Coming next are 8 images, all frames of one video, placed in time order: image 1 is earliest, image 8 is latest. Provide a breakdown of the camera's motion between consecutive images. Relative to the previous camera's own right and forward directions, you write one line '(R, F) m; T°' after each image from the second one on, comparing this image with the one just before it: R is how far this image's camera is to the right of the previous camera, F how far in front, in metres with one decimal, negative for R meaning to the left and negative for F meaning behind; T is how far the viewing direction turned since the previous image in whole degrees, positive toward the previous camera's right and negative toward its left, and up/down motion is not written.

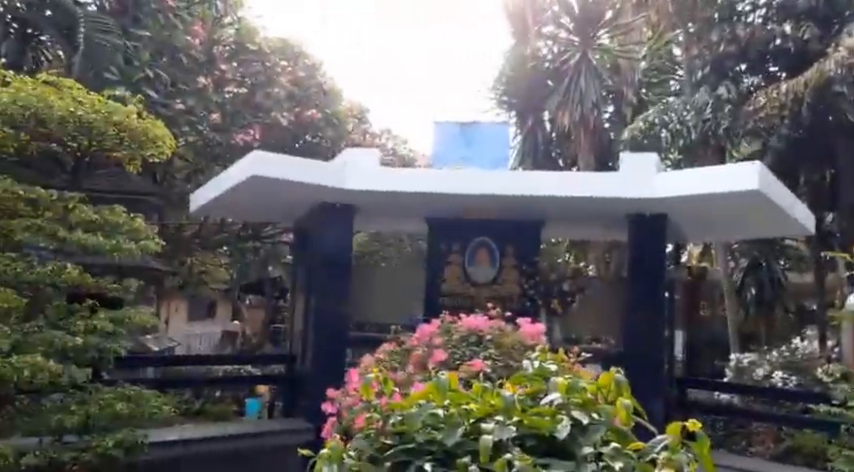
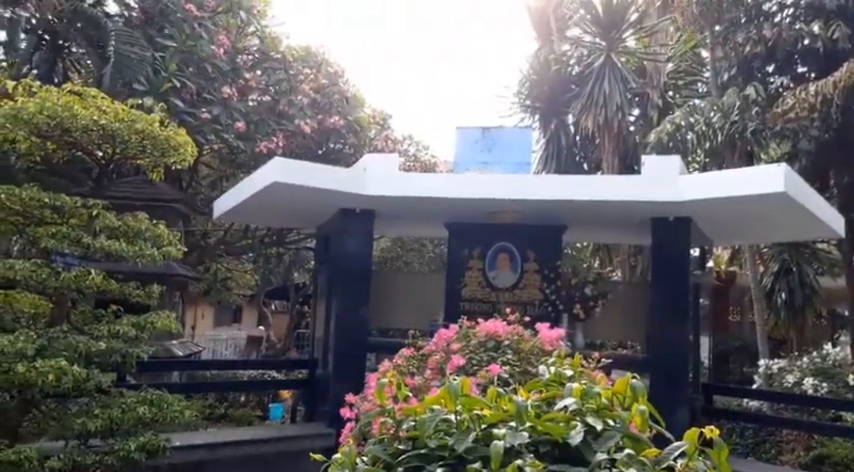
(0.0, 0.0) m; -2°
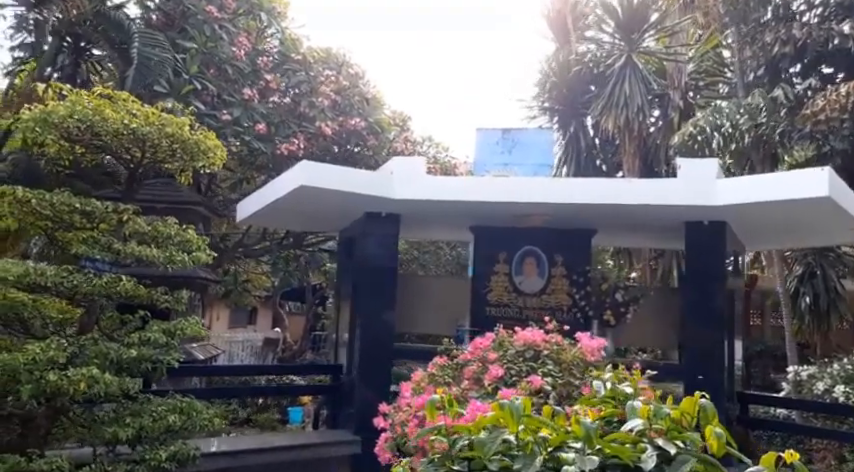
(-0.1, +0.1) m; -1°
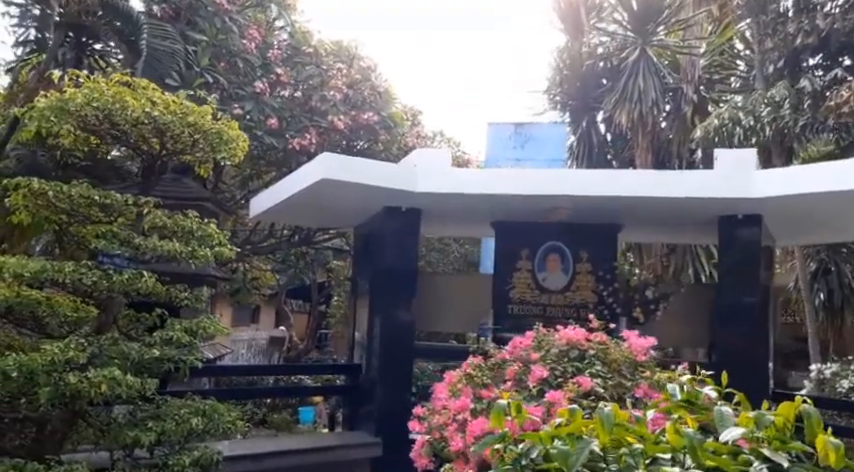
(-0.2, +0.2) m; 0°
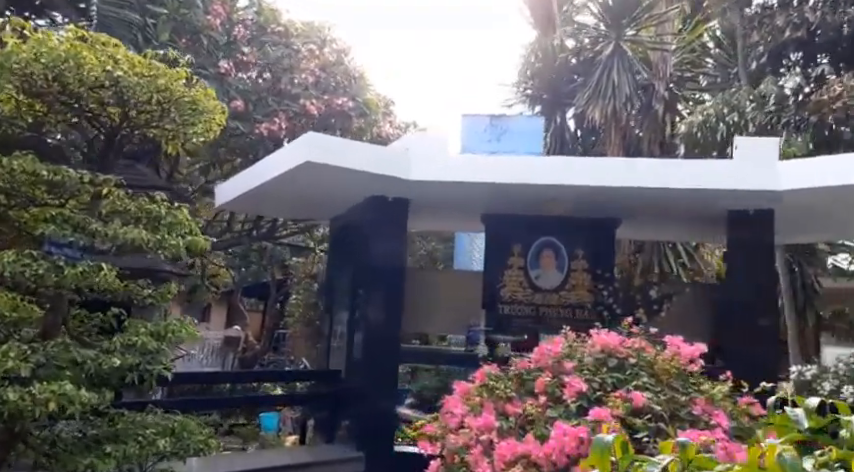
(-0.3, +0.6) m; +3°
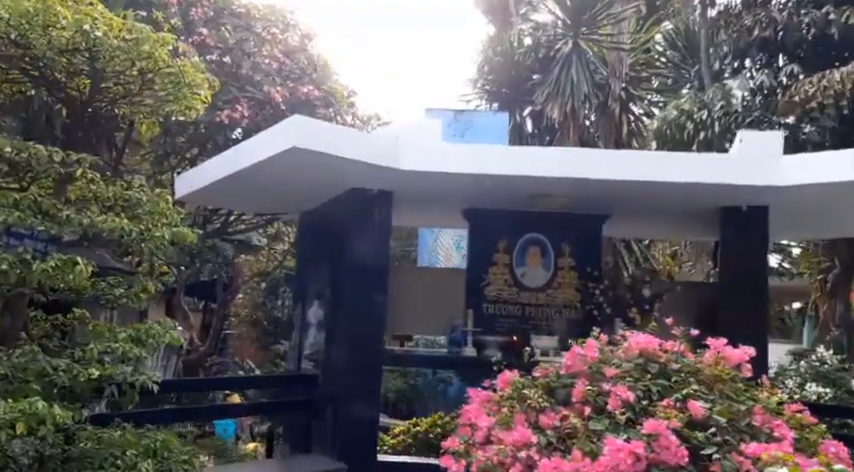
(-0.3, +0.4) m; +4°
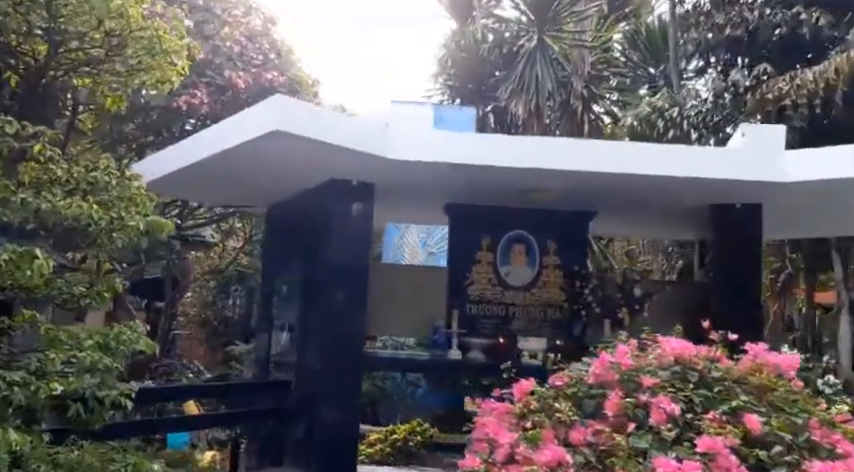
(-0.2, +0.4) m; +4°
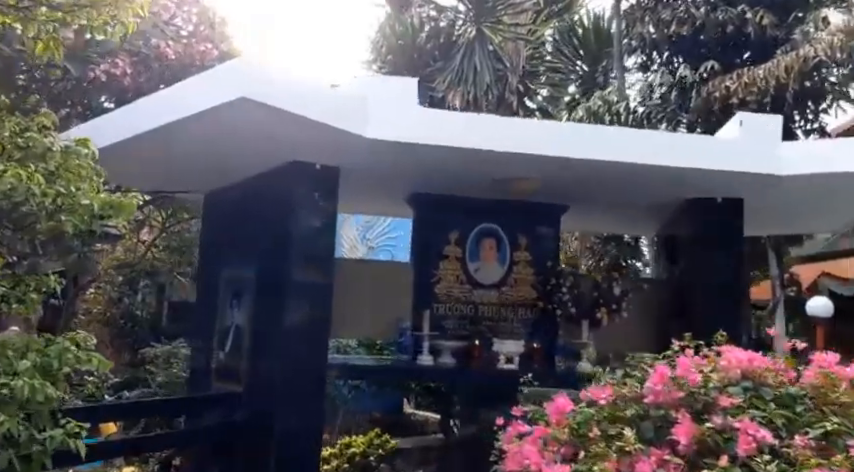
(-0.3, +0.5) m; +6°
